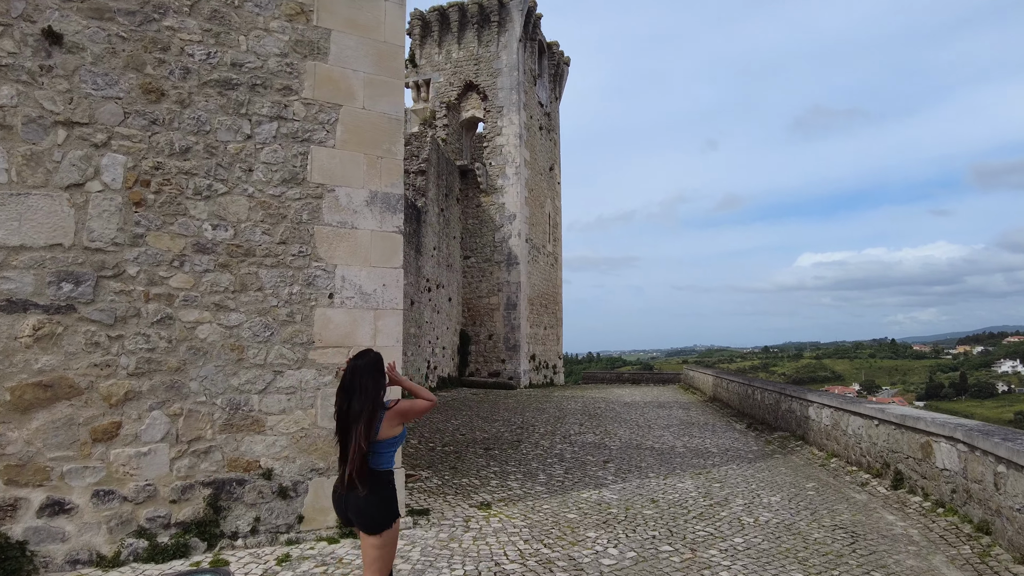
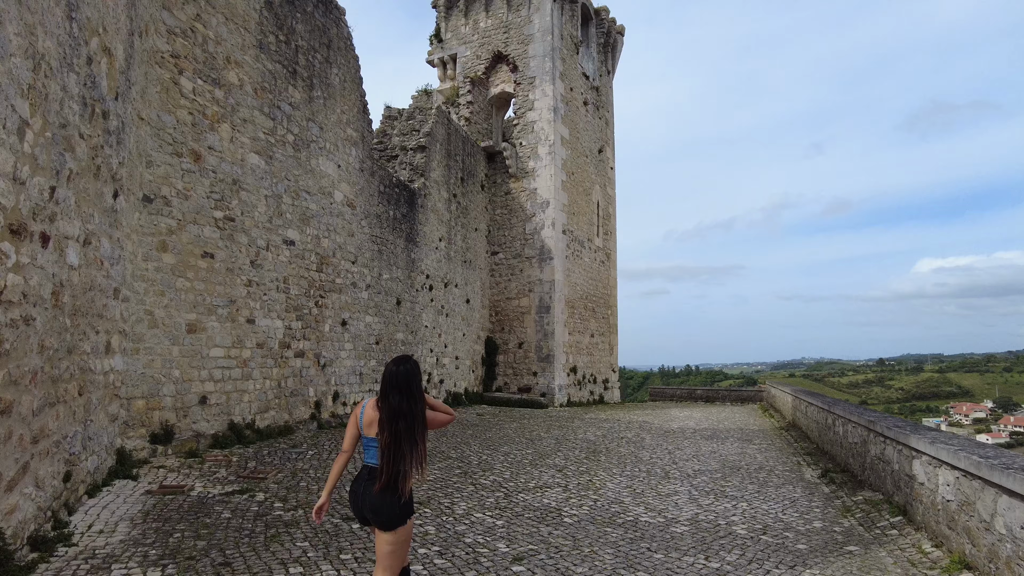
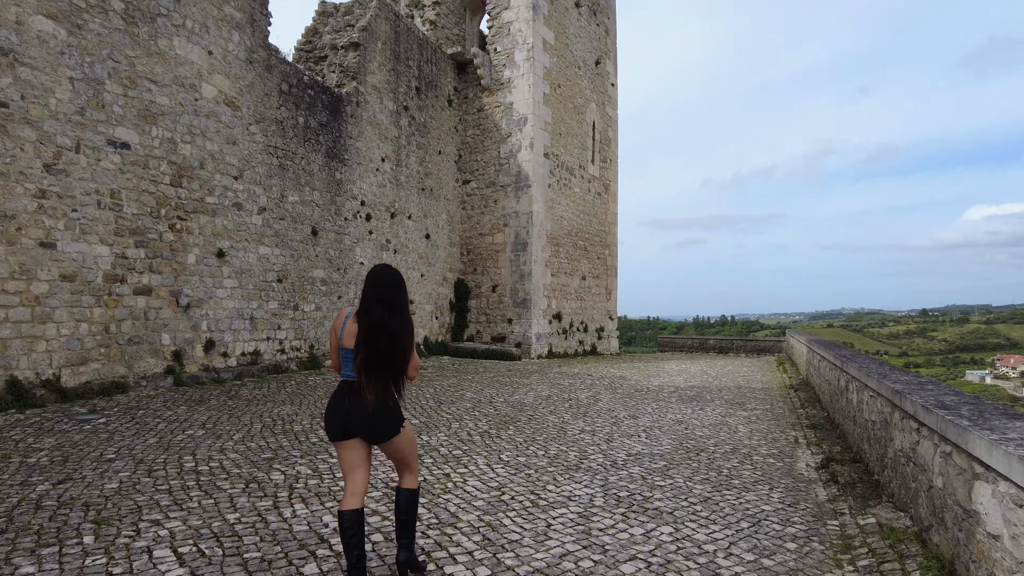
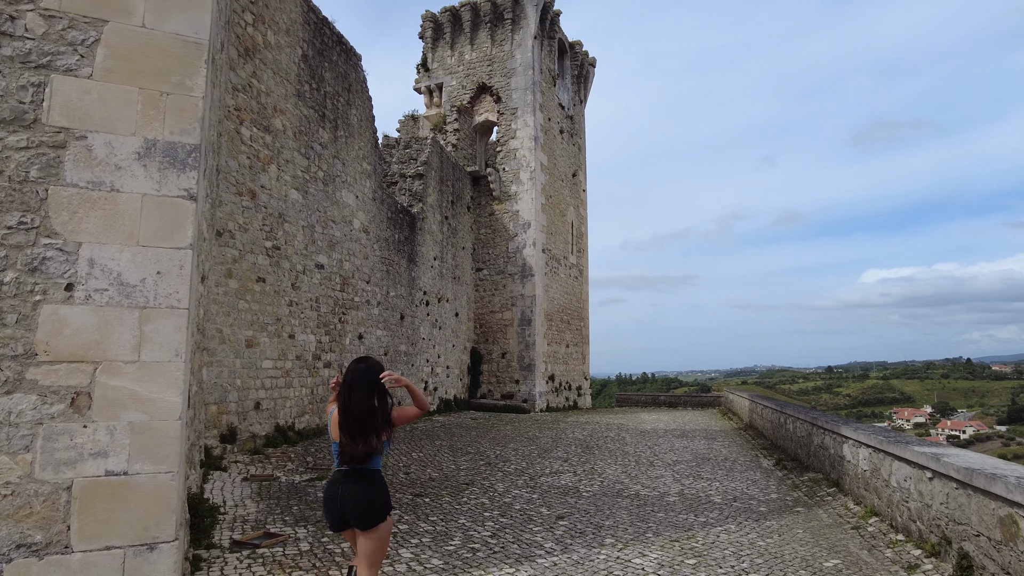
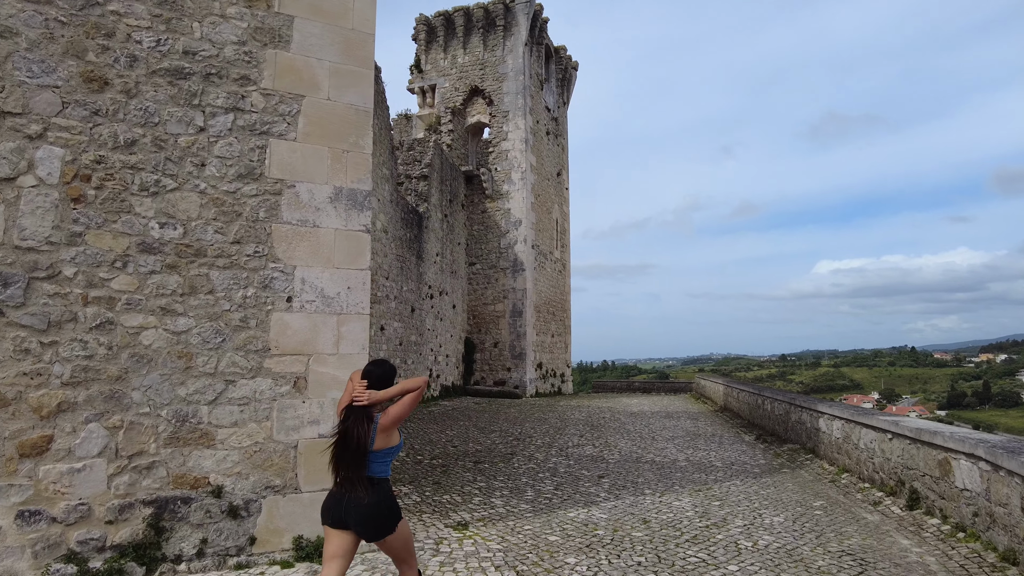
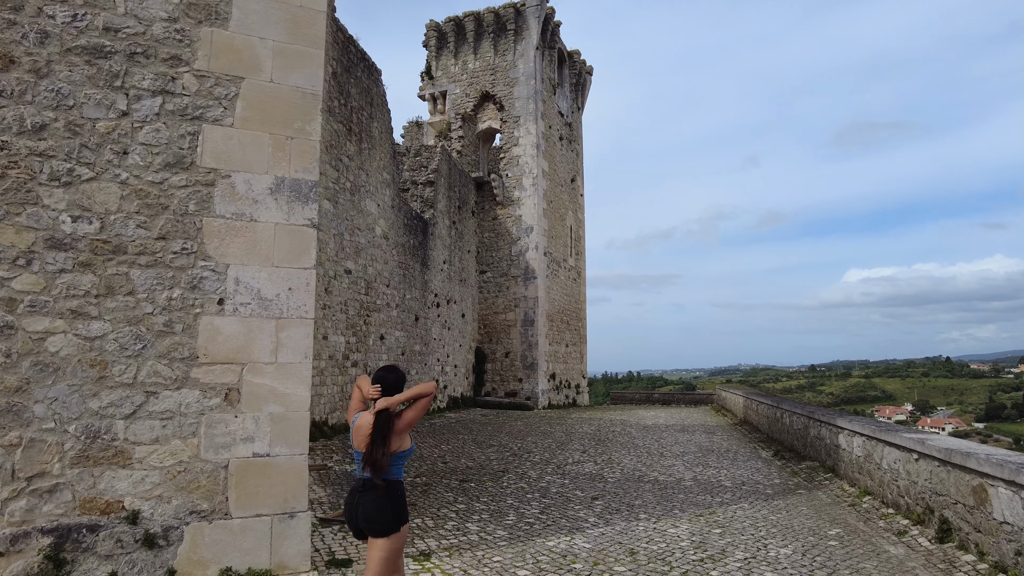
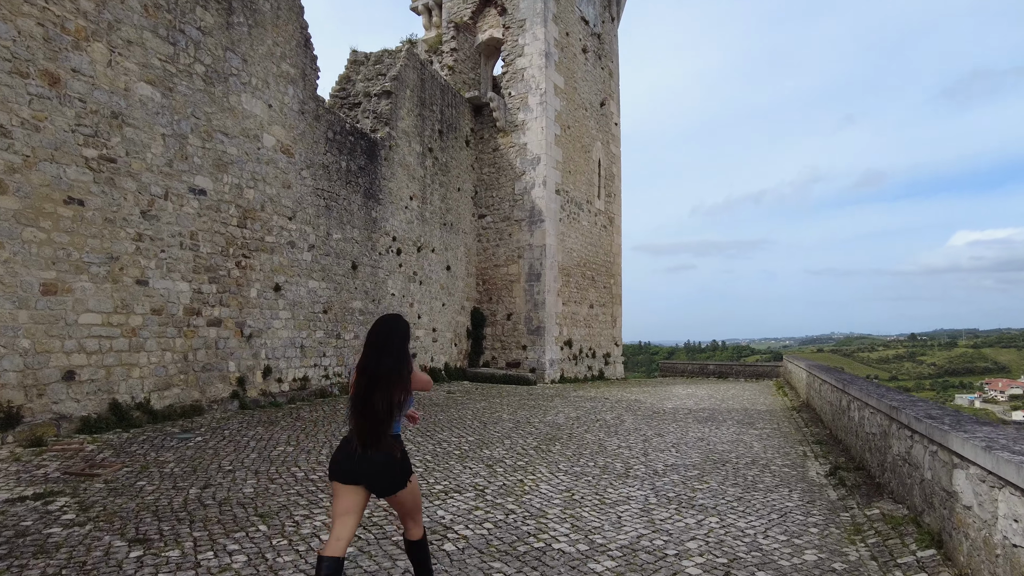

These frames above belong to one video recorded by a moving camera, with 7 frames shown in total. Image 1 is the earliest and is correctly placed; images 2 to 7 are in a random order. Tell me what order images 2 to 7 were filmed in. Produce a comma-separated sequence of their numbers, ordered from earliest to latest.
5, 6, 4, 2, 7, 3
